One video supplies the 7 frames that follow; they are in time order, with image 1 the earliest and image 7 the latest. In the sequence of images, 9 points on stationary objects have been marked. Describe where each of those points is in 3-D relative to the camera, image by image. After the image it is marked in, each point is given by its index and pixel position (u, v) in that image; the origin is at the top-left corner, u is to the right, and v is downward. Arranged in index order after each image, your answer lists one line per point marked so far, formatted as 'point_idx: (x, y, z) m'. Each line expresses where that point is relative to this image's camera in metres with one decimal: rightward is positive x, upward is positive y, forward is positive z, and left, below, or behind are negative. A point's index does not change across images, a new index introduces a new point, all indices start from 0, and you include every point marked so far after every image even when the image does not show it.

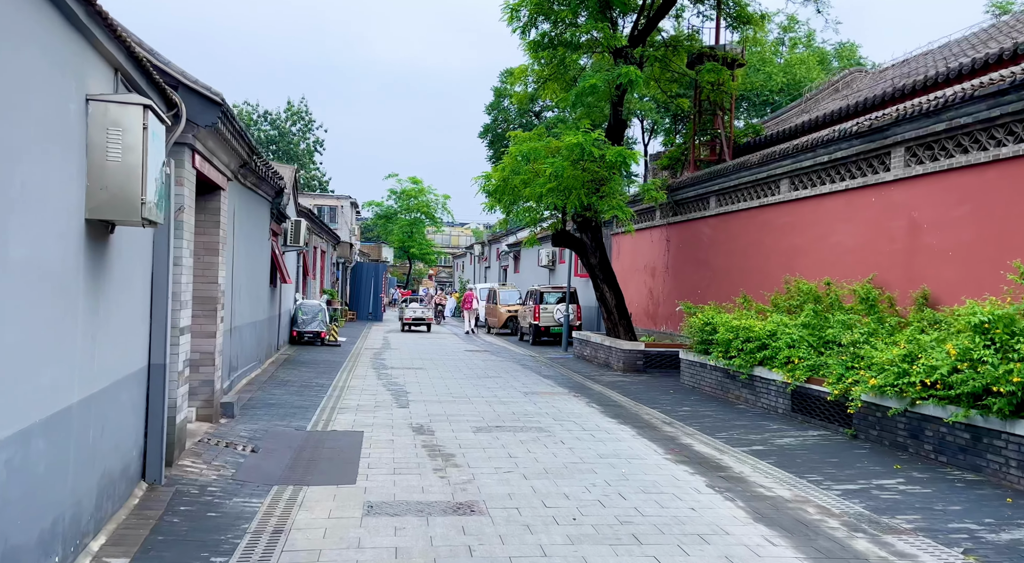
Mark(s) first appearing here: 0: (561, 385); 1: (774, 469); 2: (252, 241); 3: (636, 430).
0: (+0.9, -1.9, +15.4) m
1: (+2.4, -1.7, +8.1) m
2: (-4.5, +0.7, +15.5) m
3: (+1.4, -1.7, +10.2) m
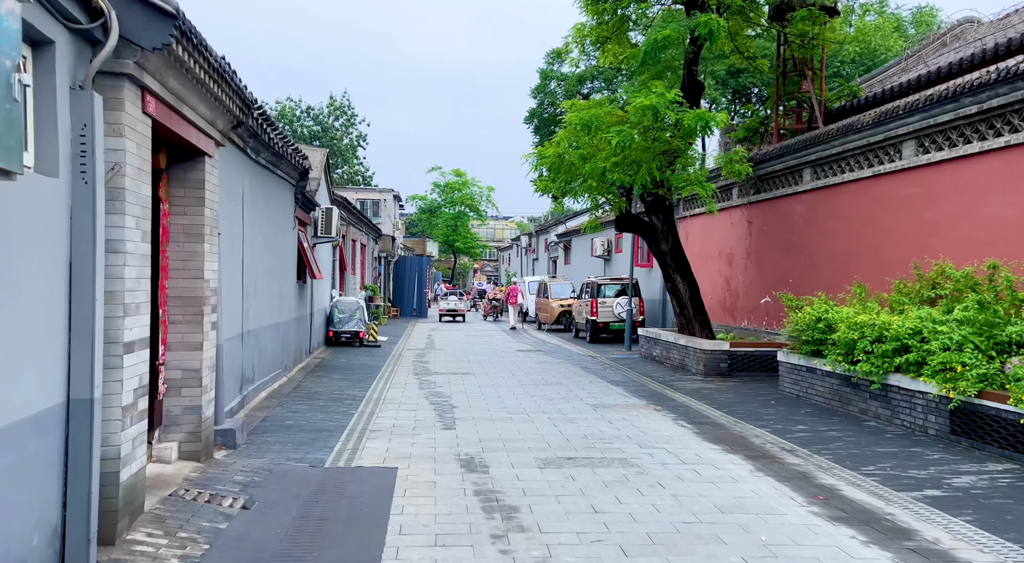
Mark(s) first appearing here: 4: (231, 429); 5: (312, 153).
0: (+1.9, -1.7, +13.0) m
1: (+3.0, -1.6, +5.6) m
2: (-3.6, +0.8, +13.4) m
3: (+2.1, -1.6, +7.8) m
4: (-2.6, -1.4, +8.3) m
5: (-4.4, +2.8, +19.5) m
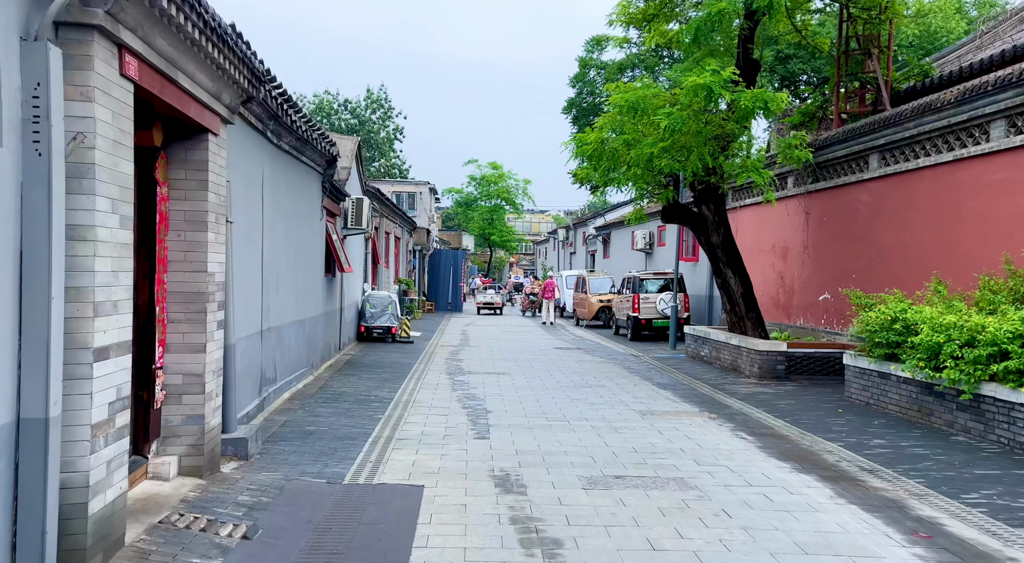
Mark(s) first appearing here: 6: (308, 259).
0: (+2.4, -1.6, +12.0) m
1: (+3.2, -1.6, +4.5) m
2: (-3.0, +0.9, +12.6) m
3: (+2.4, -1.6, +6.8) m
4: (-2.3, -1.3, +7.5) m
5: (-3.6, +2.9, +18.7) m
6: (-3.1, +0.4, +13.3) m
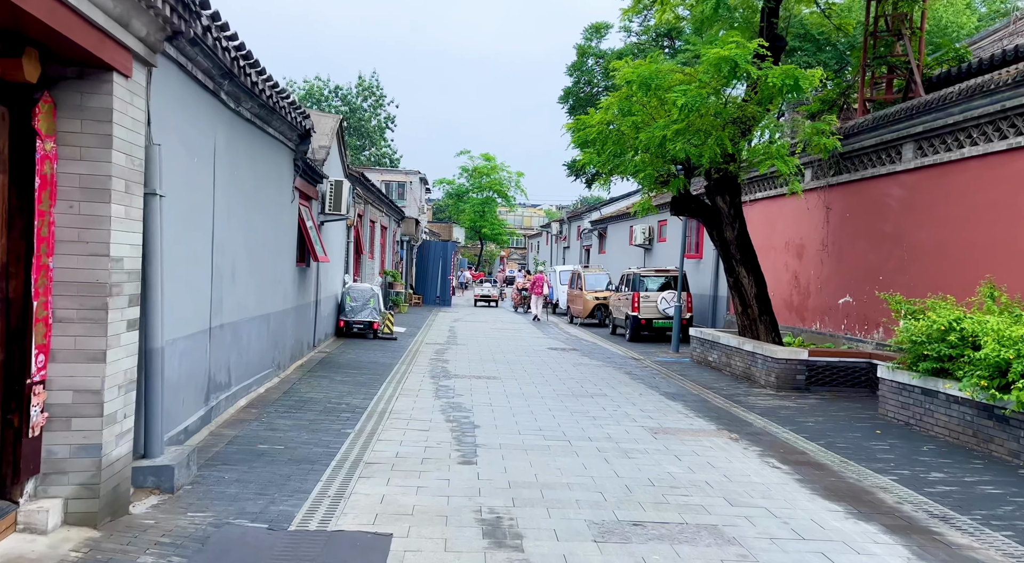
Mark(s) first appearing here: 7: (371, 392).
0: (+2.3, -1.6, +10.5) m
1: (+3.2, -1.6, +3.1) m
2: (-3.1, +1.0, +11.0) m
3: (+2.4, -1.6, +5.3) m
4: (-2.4, -1.3, +6.0) m
5: (-3.7, +3.1, +17.1) m
6: (-3.1, +0.5, +11.8) m
7: (-1.9, -1.5, +11.6) m
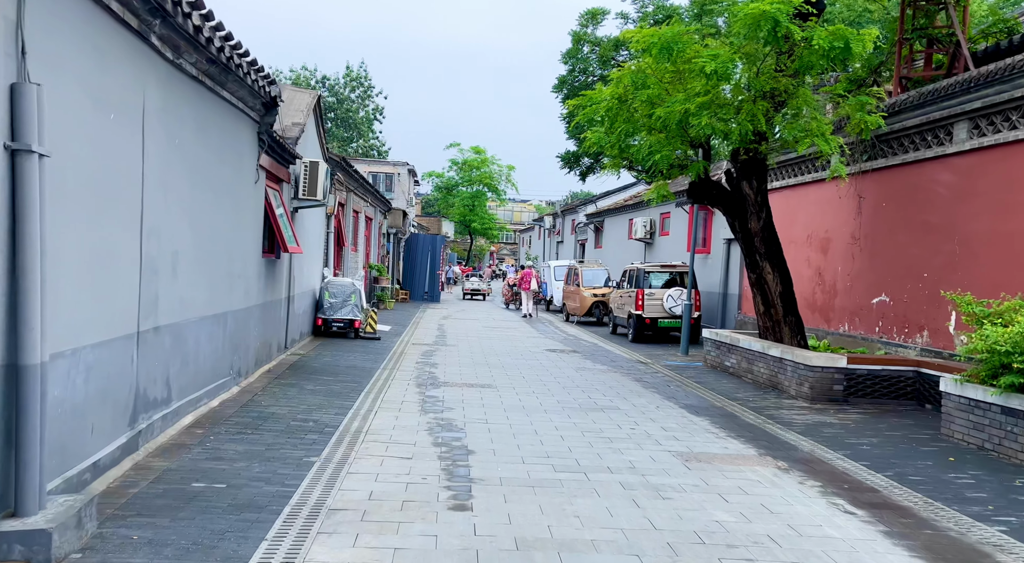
0: (+2.3, -1.6, +8.9) m
1: (+3.3, -1.6, +1.5) m
2: (-3.1, +1.1, +9.3) m
3: (+2.5, -1.6, +3.7) m
4: (-2.3, -1.2, +4.3) m
5: (-3.7, +3.2, +15.4) m
6: (-3.1, +0.6, +10.1) m
7: (-1.9, -1.4, +9.9) m
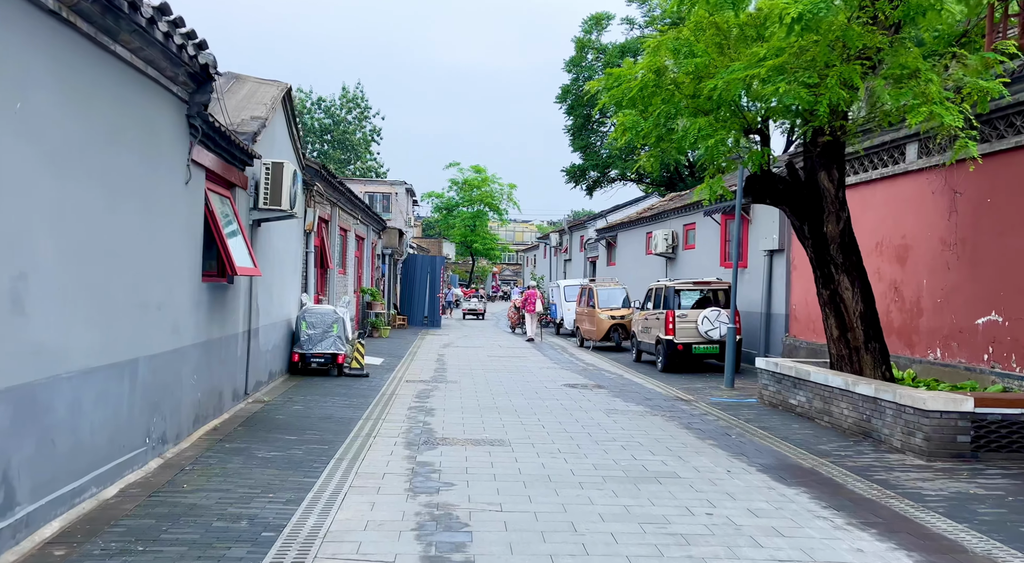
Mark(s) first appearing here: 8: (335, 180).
0: (+2.5, -1.7, +6.1) m
1: (+3.4, -1.6, -1.3) m
2: (-2.9, +0.8, +6.6) m
3: (+2.6, -1.6, +0.9) m
4: (-2.1, -1.3, +1.5) m
5: (-3.6, +2.8, +12.7) m
6: (-3.0, +0.3, +7.3) m
7: (-1.7, -1.6, +7.2) m
8: (-3.6, +2.1, +17.6) m
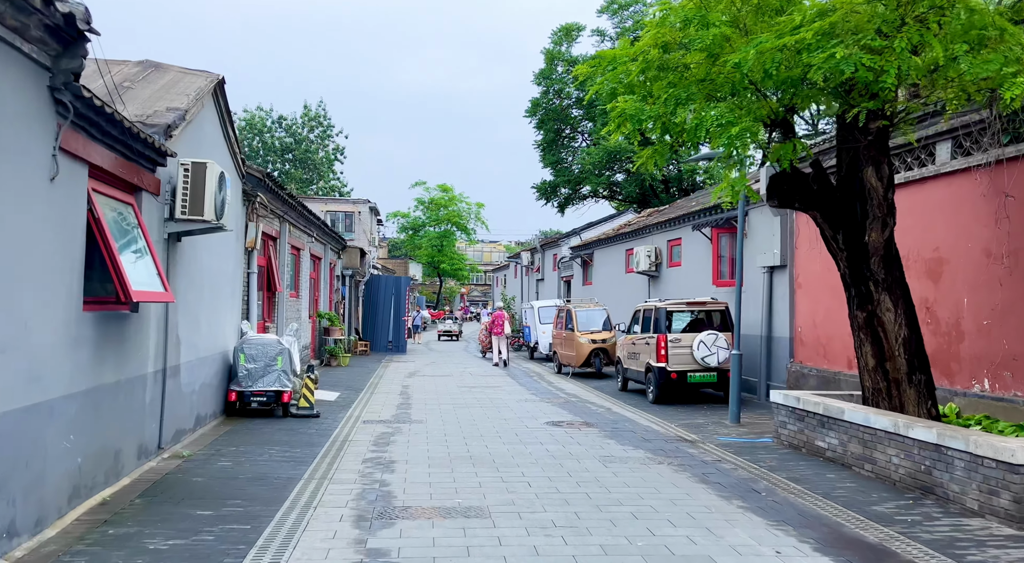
0: (+2.4, -1.8, +4.2) m
1: (+3.6, -1.5, -3.2) m
2: (-3.0, +0.6, +4.5) m
3: (+2.8, -1.6, -1.0) m
4: (-2.0, -1.4, -0.5) m
5: (-4.0, +2.5, +10.7) m
6: (-3.1, +0.1, +5.3) m
7: (-1.8, -1.8, +5.1) m
8: (-4.1, +1.6, +15.6) m
